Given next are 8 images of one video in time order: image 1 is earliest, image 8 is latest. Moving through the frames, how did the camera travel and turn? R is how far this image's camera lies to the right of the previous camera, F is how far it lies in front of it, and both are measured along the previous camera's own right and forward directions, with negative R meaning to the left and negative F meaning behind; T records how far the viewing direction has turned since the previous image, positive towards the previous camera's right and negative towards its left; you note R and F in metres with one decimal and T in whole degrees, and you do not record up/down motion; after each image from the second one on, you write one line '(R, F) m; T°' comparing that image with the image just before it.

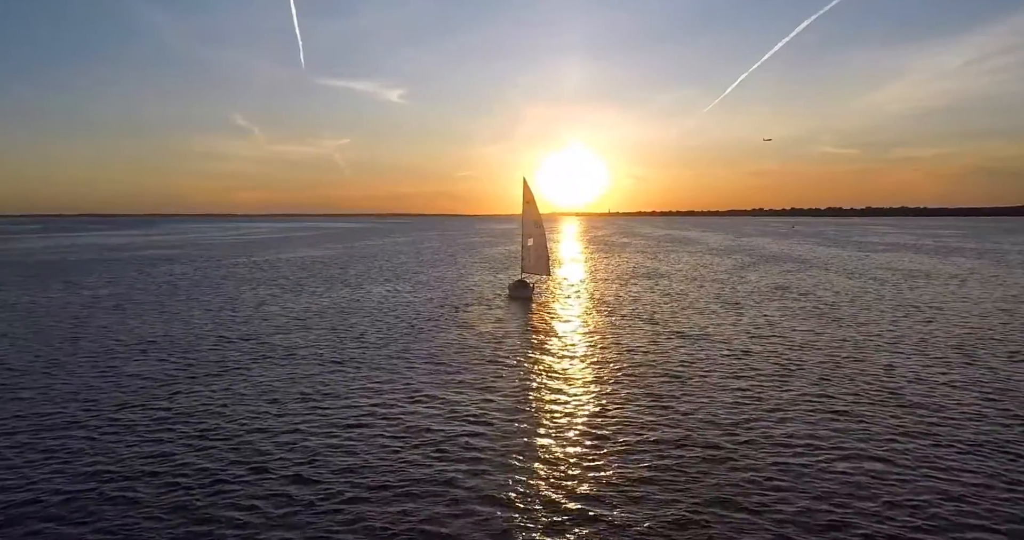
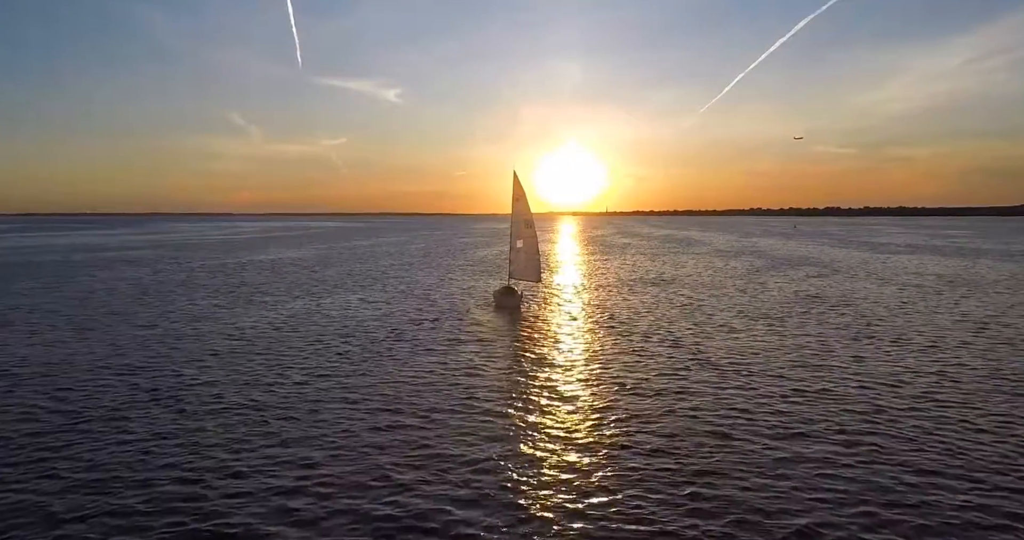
(+0.7, +6.2) m; 0°
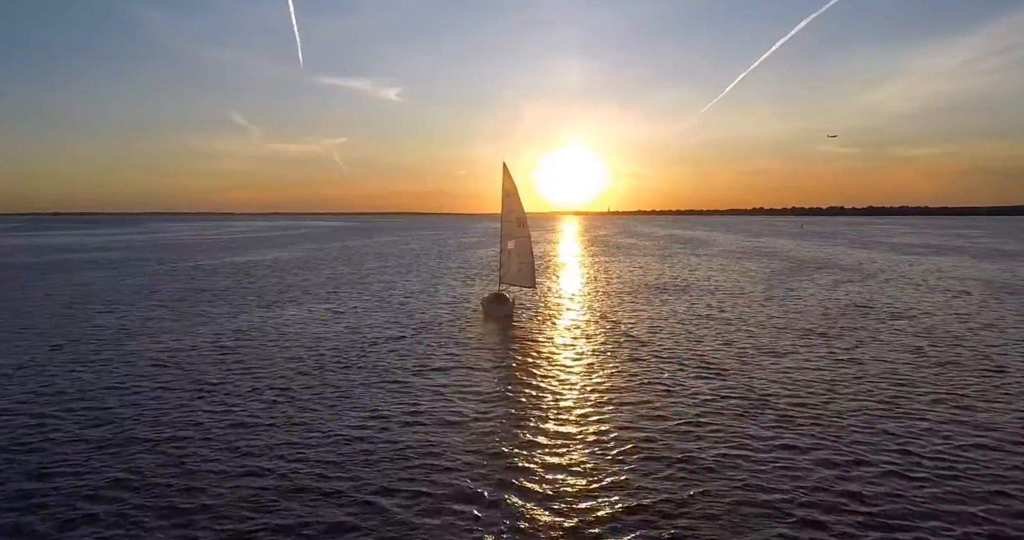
(+0.6, +5.8) m; 0°
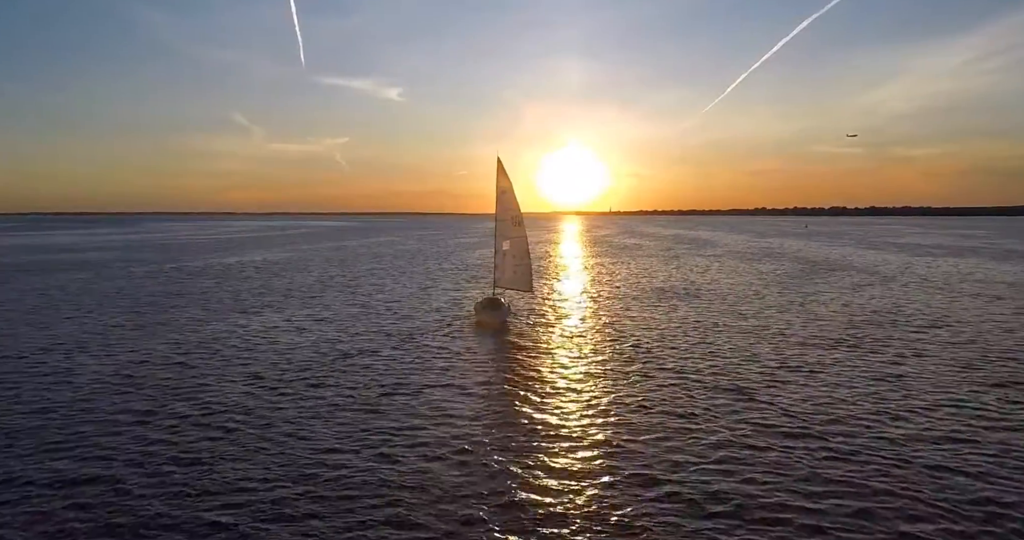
(+0.3, +2.9) m; 0°
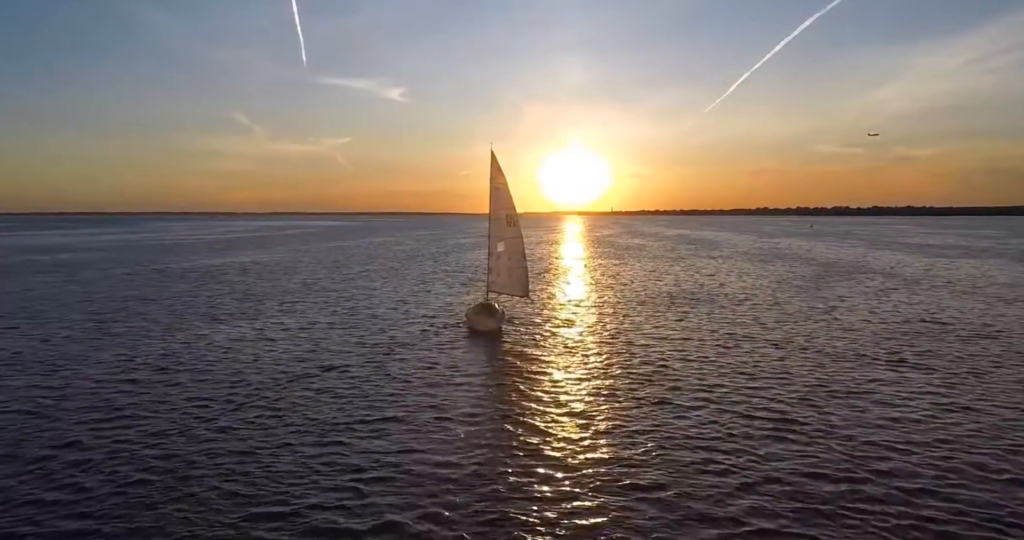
(+0.3, +3.0) m; 0°
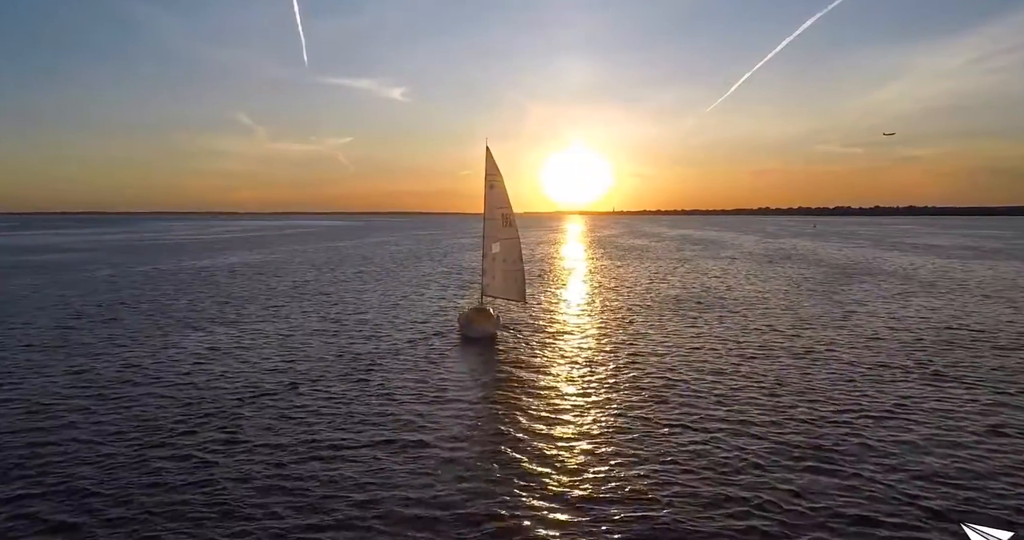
(+0.2, +2.1) m; 0°
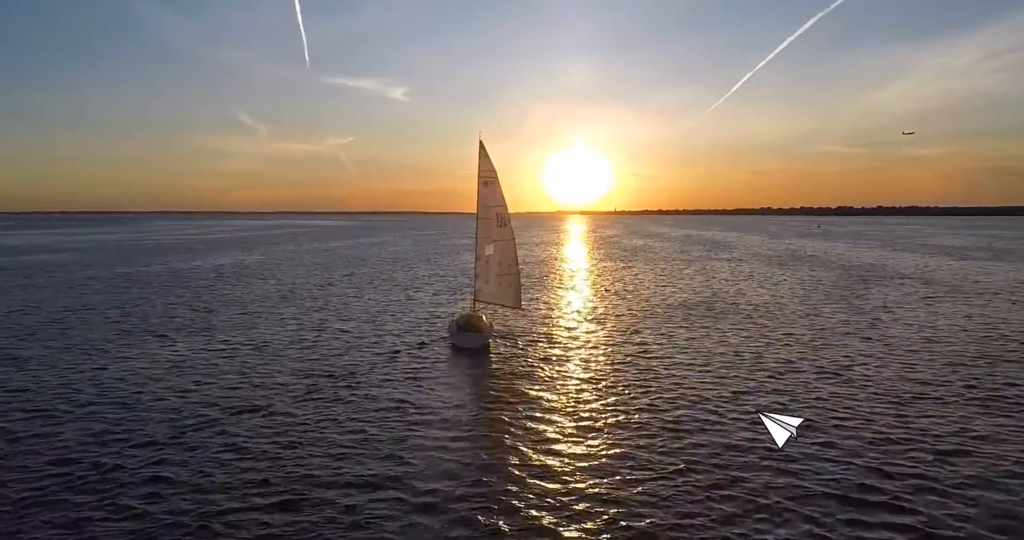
(+0.3, +2.5) m; 0°
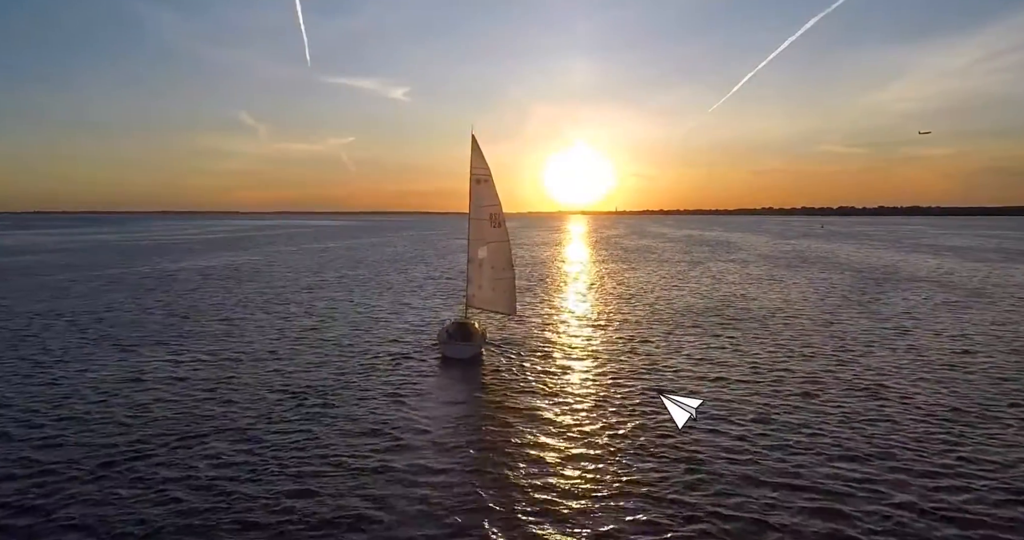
(+0.2, +2.1) m; 0°
